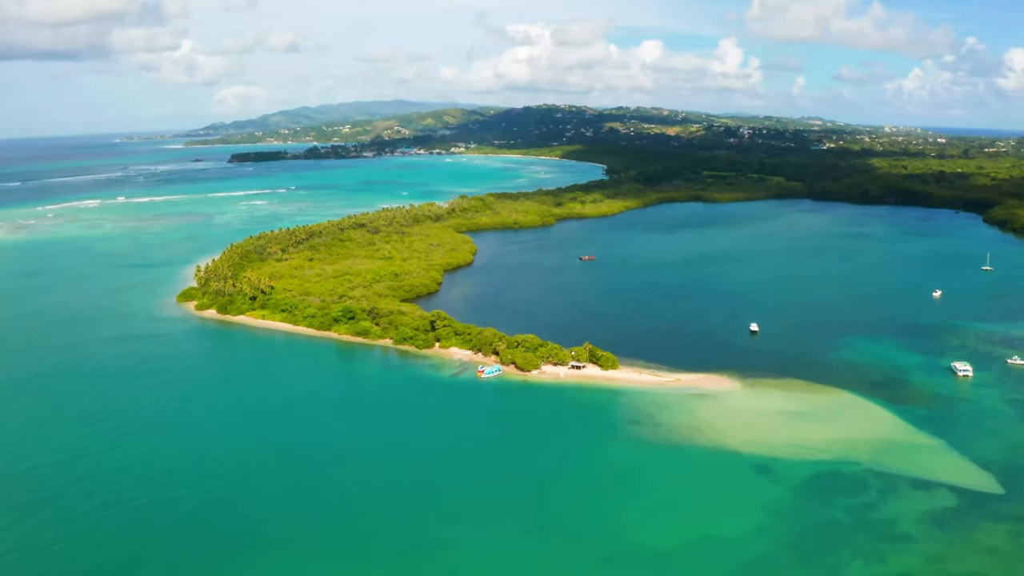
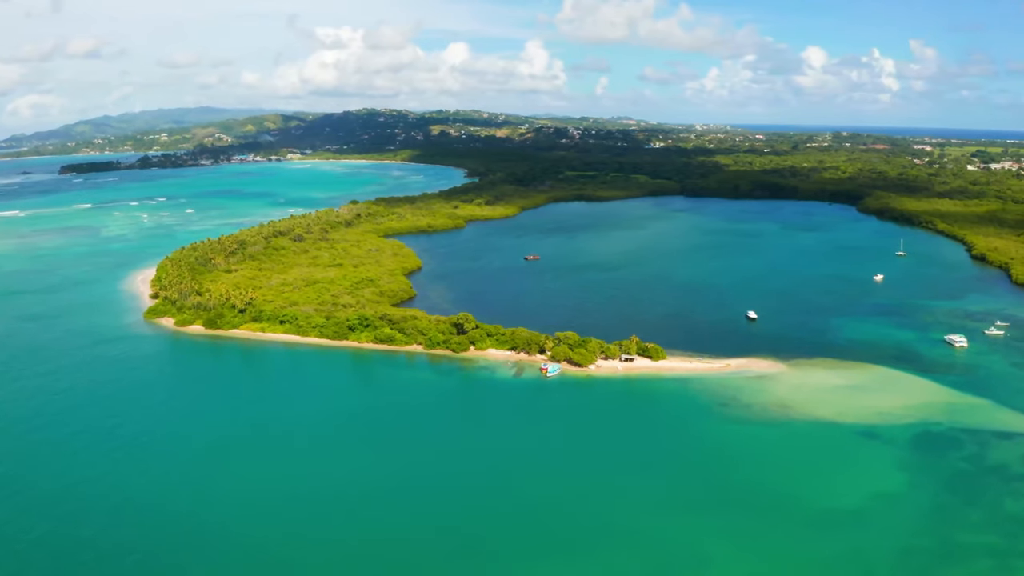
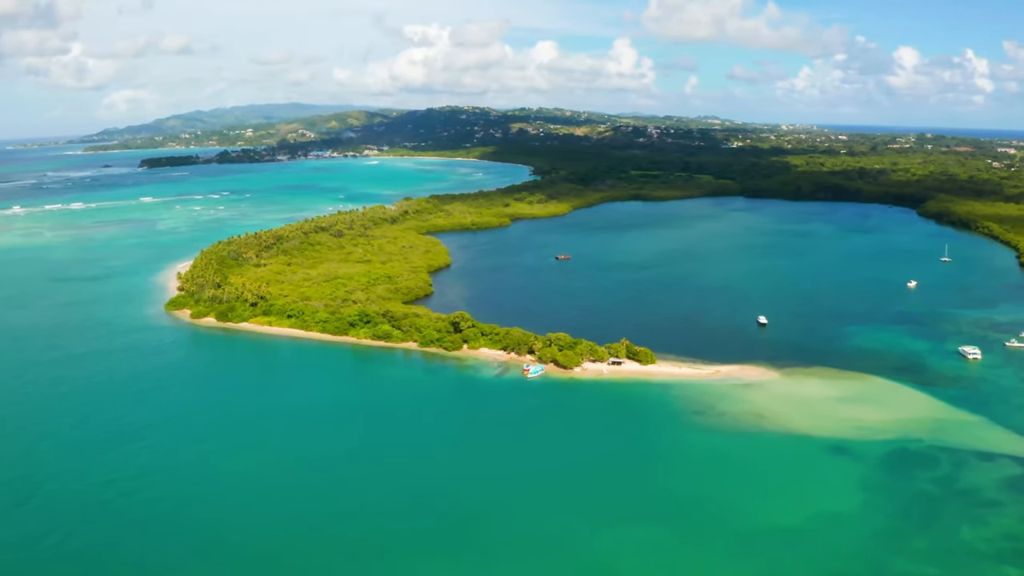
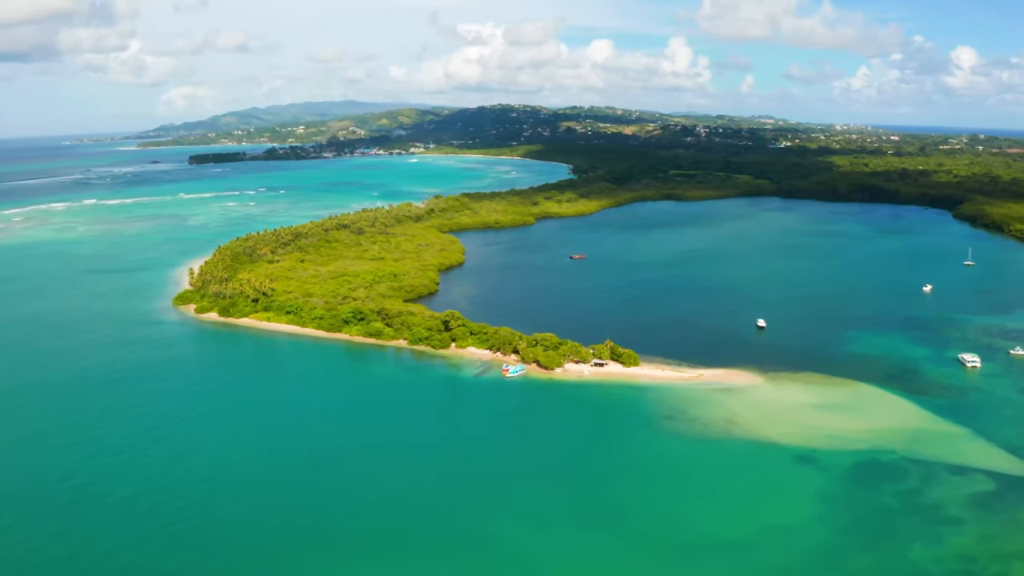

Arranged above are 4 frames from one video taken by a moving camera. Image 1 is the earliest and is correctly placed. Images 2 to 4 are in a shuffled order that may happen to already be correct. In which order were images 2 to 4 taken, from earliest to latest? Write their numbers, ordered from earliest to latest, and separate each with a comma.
4, 3, 2
